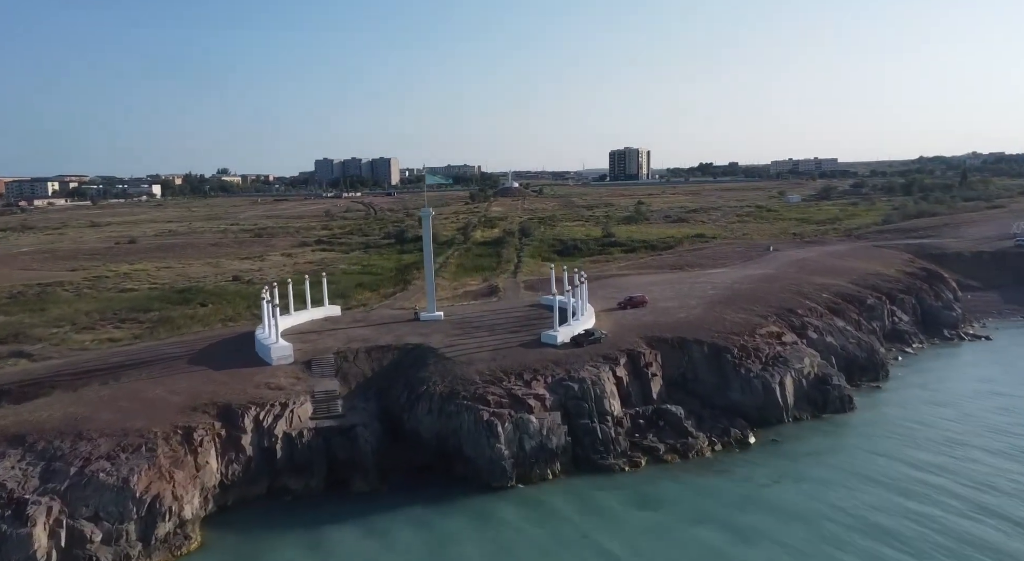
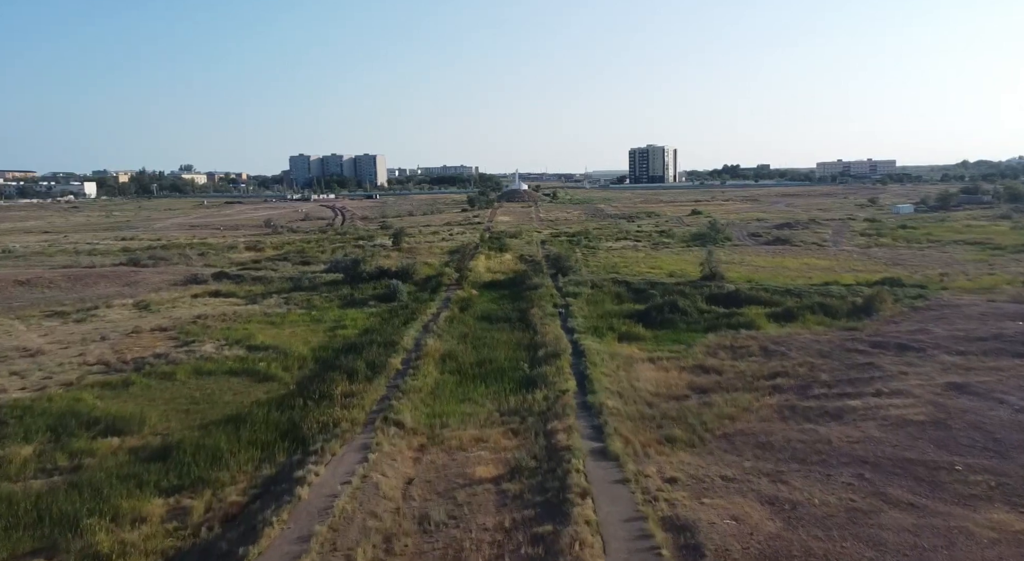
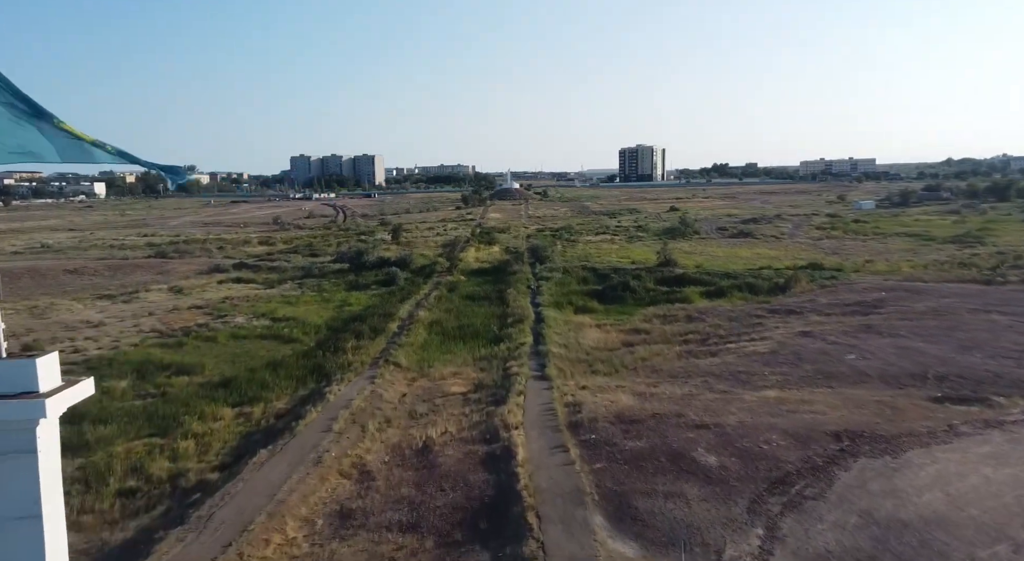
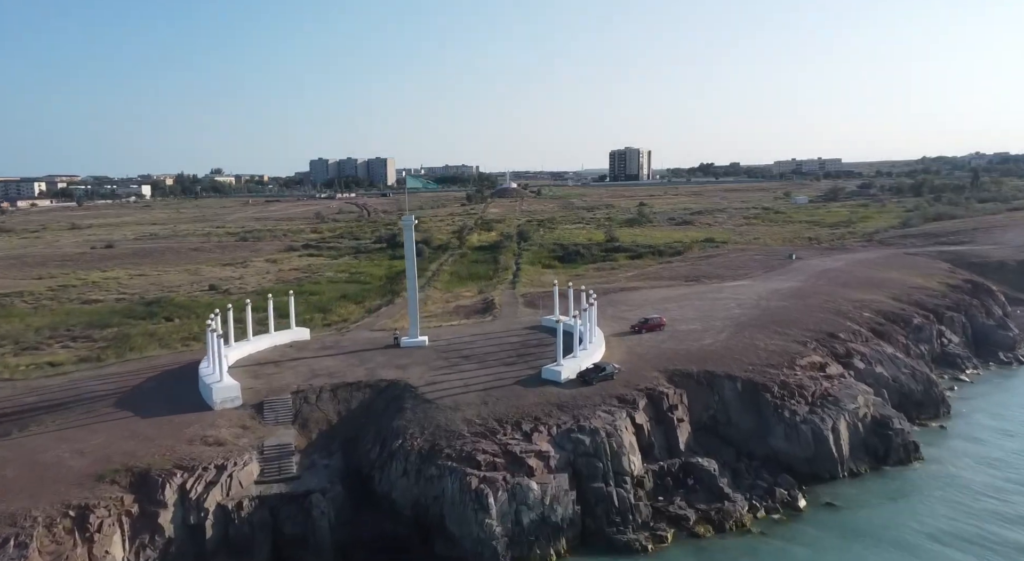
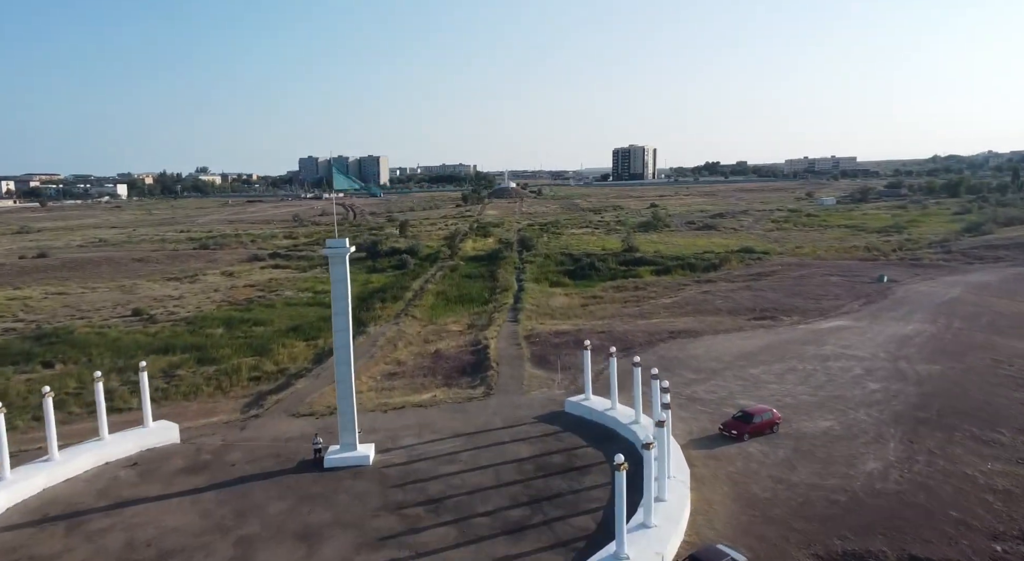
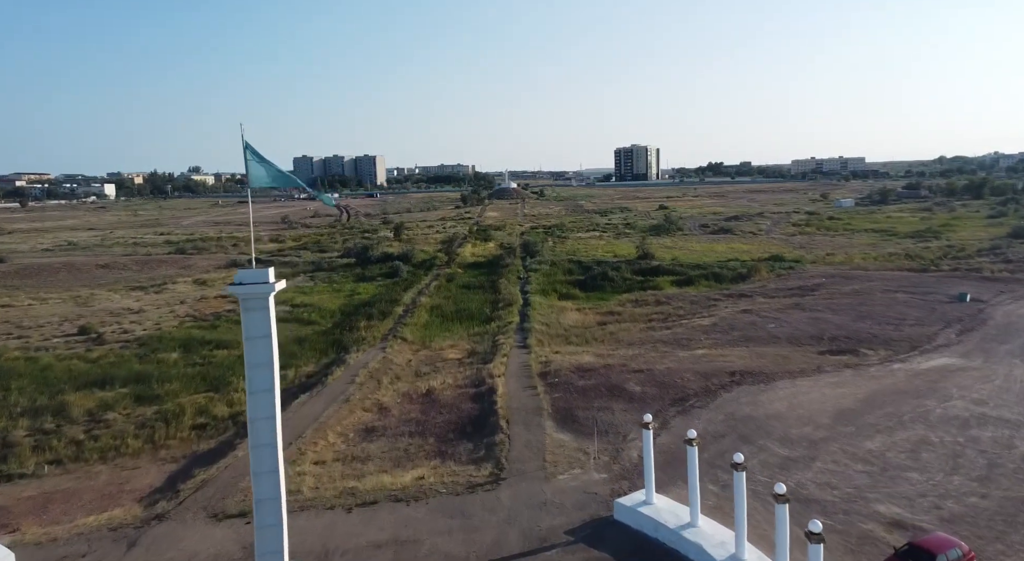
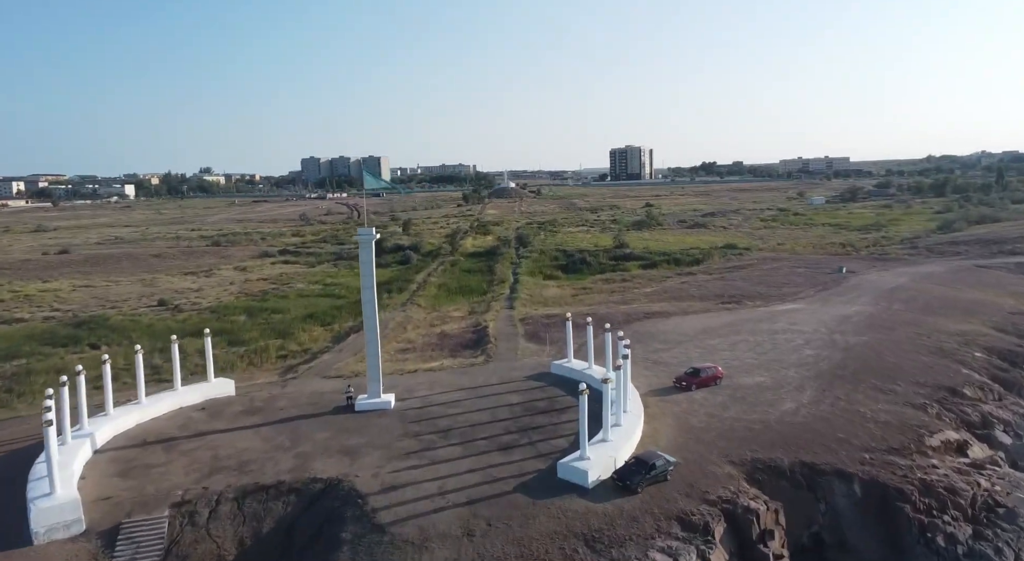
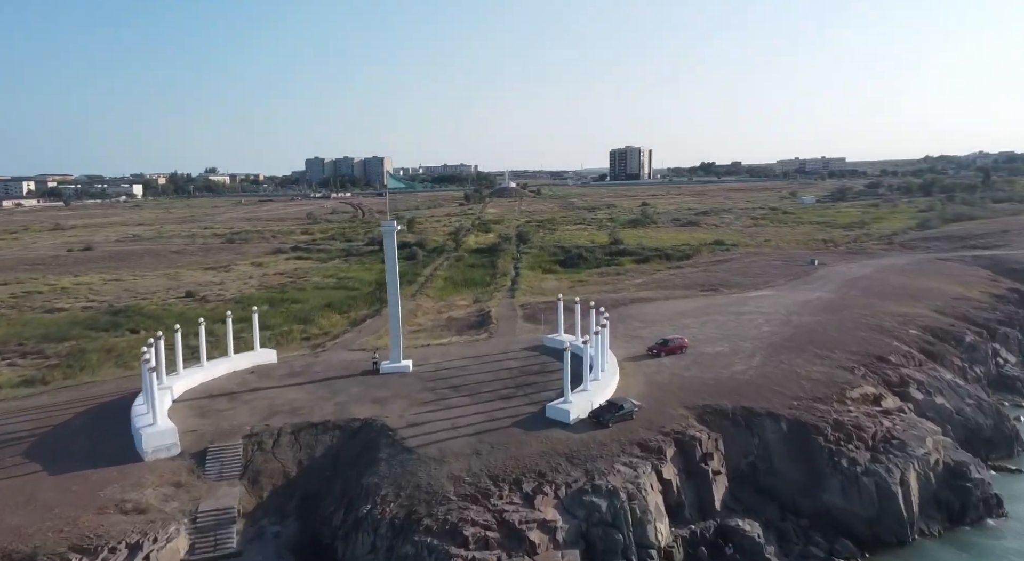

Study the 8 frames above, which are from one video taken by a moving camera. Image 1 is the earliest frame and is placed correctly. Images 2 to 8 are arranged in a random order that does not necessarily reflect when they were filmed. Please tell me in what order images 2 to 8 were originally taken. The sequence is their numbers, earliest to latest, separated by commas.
4, 8, 7, 5, 6, 3, 2
